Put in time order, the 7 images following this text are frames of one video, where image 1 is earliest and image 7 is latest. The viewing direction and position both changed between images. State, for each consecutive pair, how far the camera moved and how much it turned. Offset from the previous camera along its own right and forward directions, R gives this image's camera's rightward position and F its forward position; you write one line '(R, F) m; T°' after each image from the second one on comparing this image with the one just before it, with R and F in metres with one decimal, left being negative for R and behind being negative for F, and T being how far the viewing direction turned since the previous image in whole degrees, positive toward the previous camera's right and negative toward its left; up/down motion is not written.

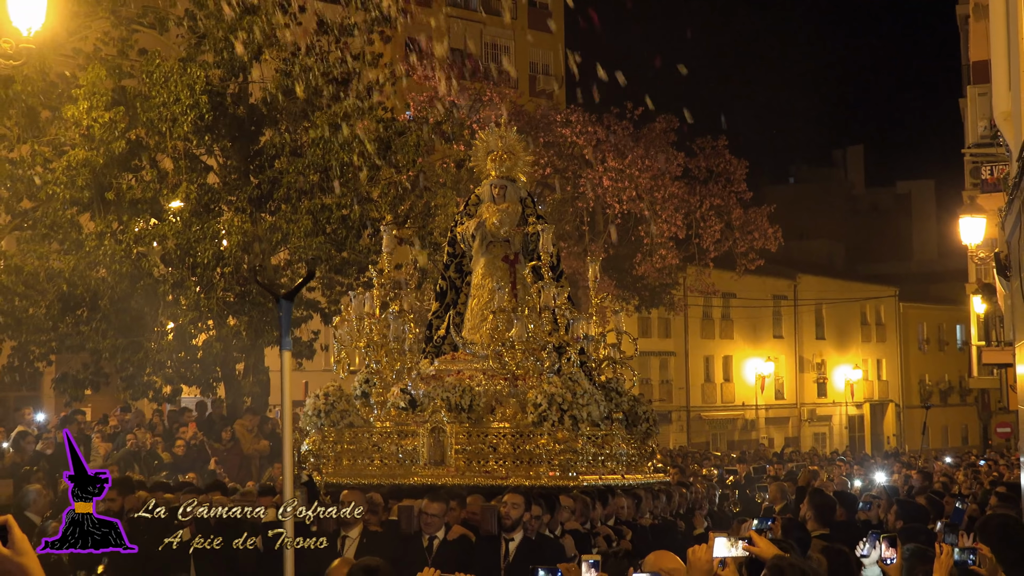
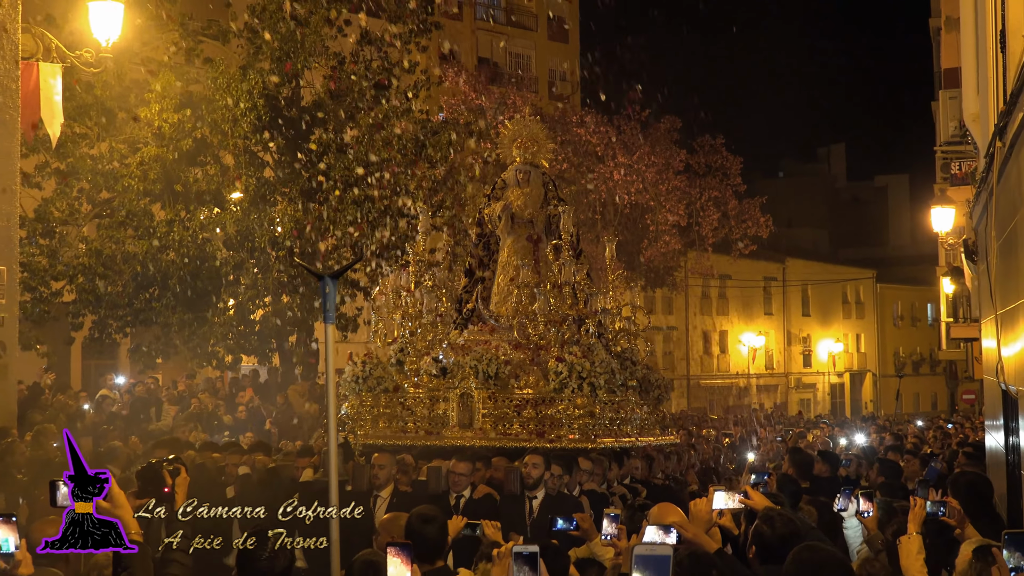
(-0.1, -1.0) m; 0°
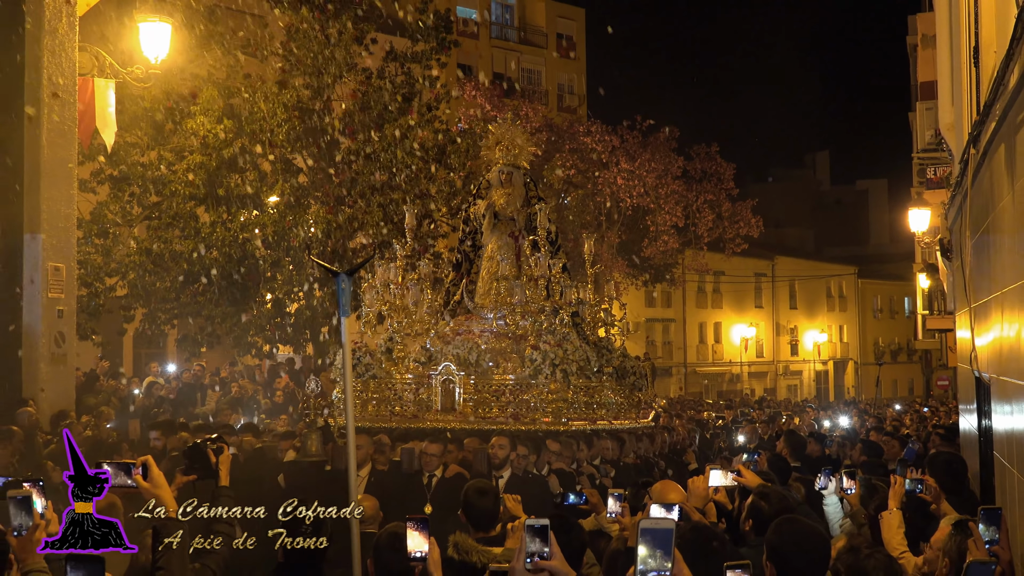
(-0.1, -0.8) m; 0°
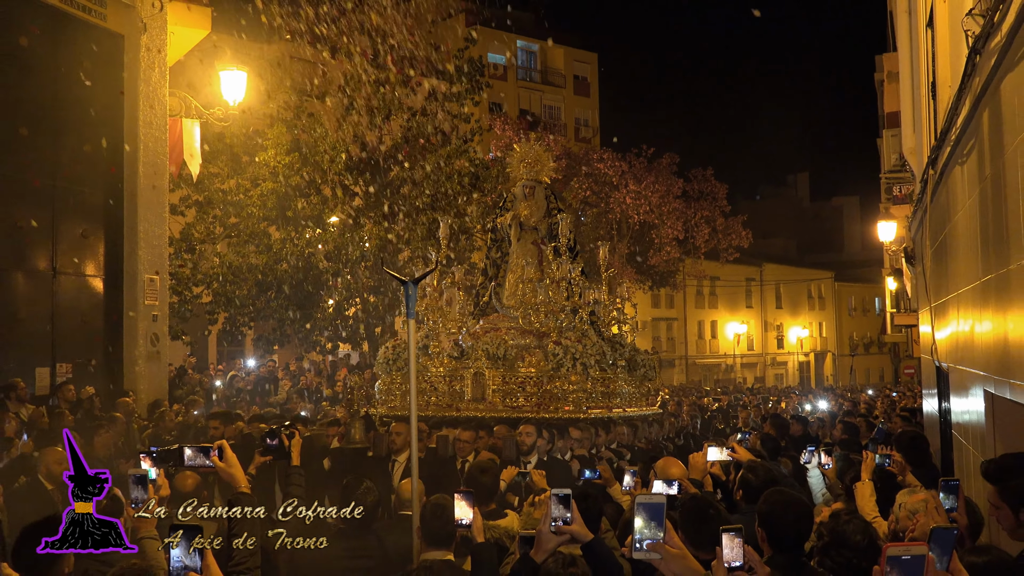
(-0.2, -1.6) m; -1°
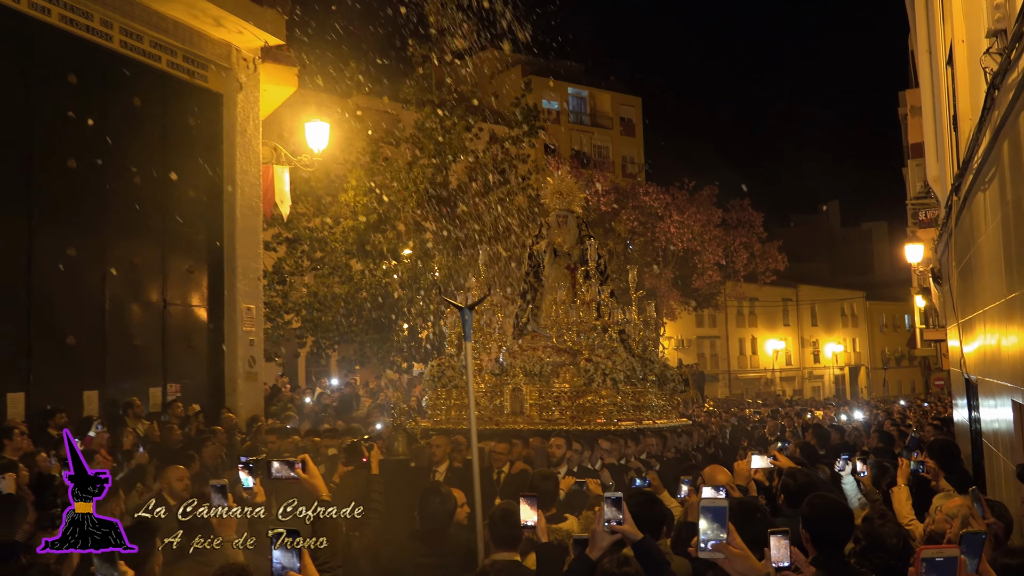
(+0.2, -1.2) m; -4°
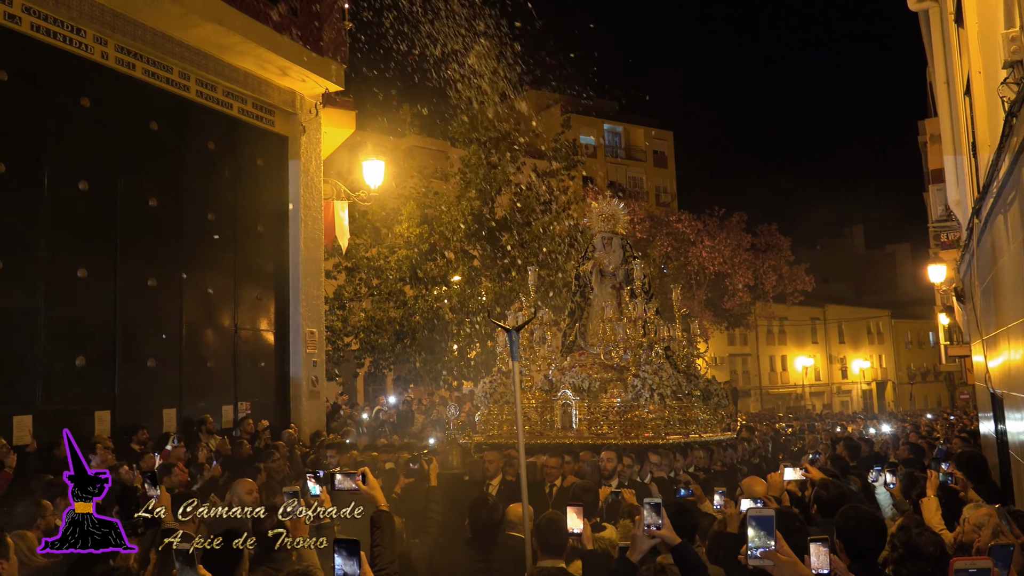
(+0.3, -0.9) m; -4°
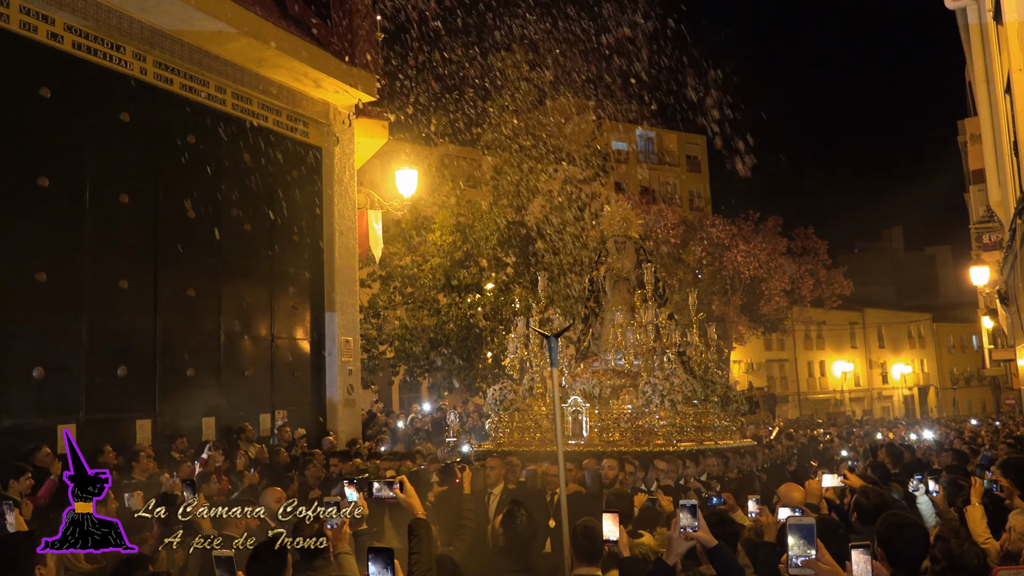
(+0.3, 0.0) m; -3°
